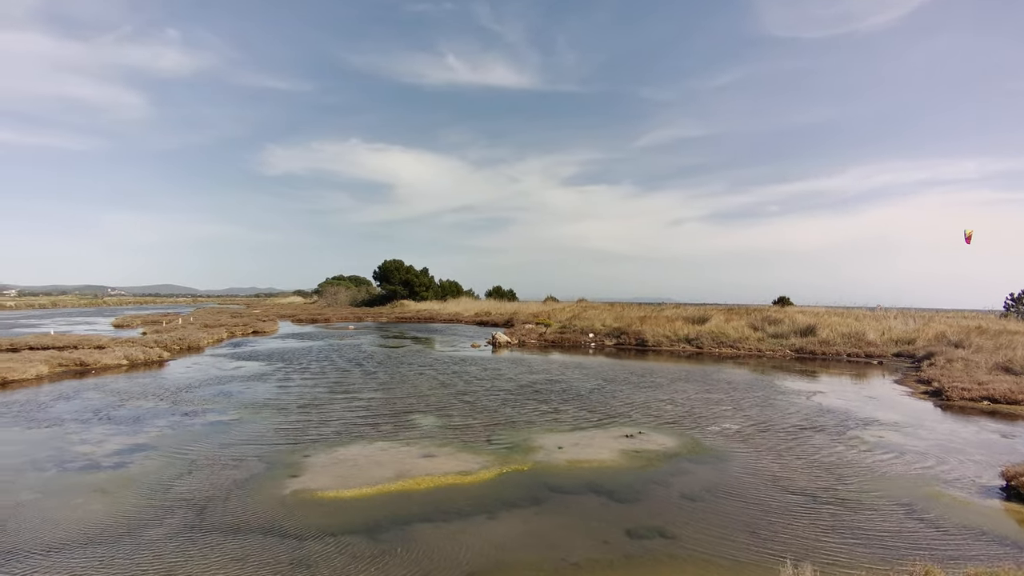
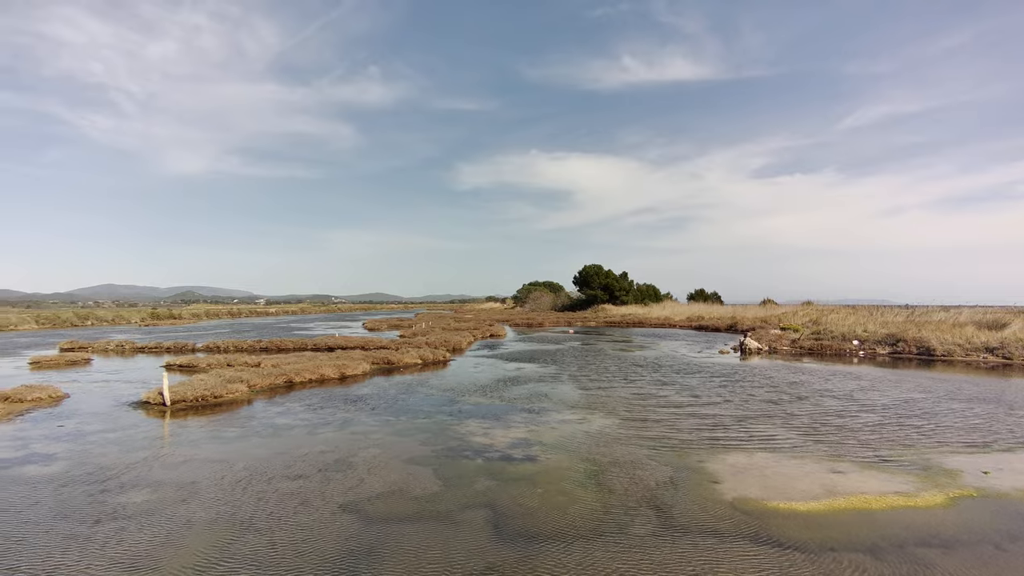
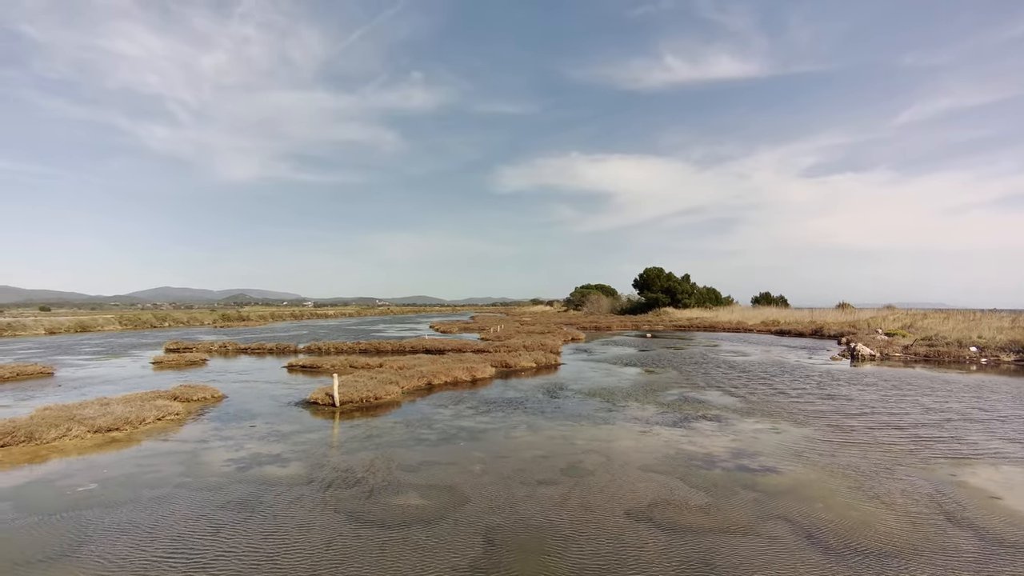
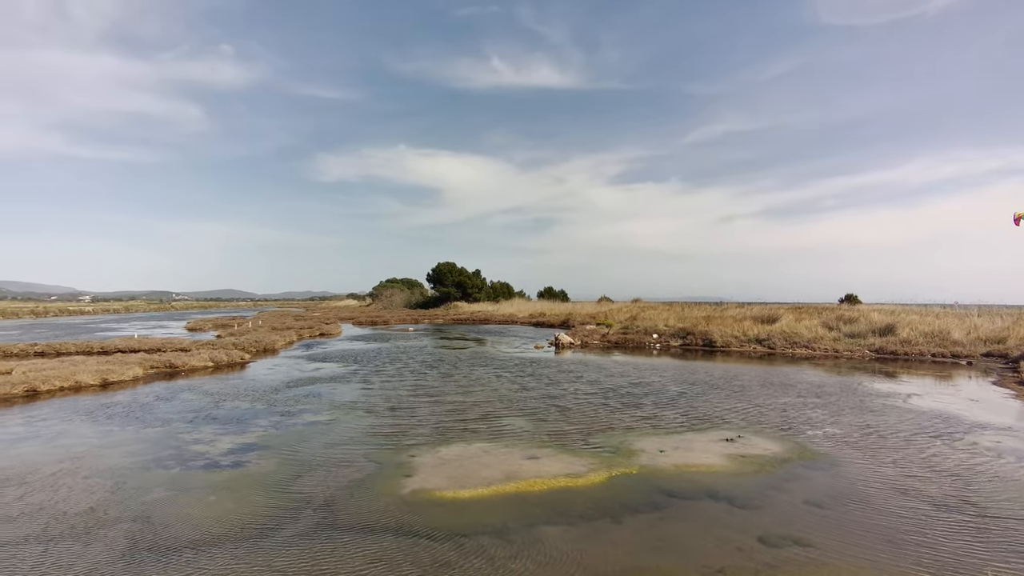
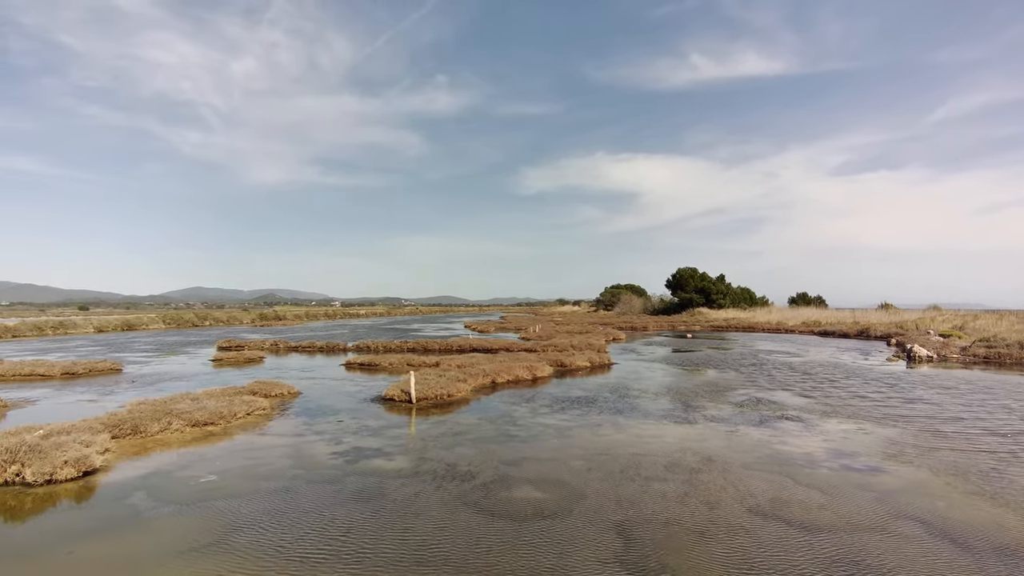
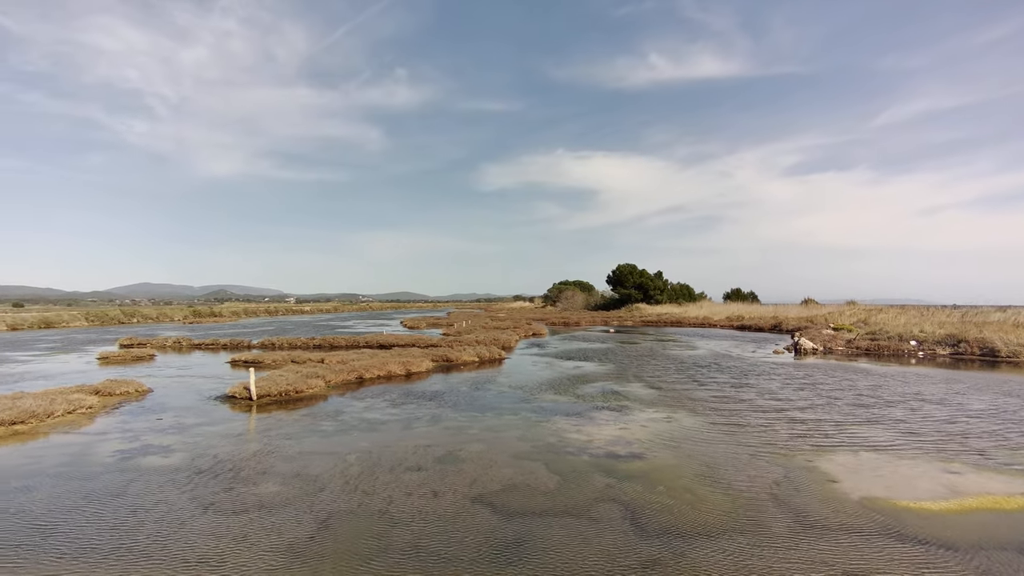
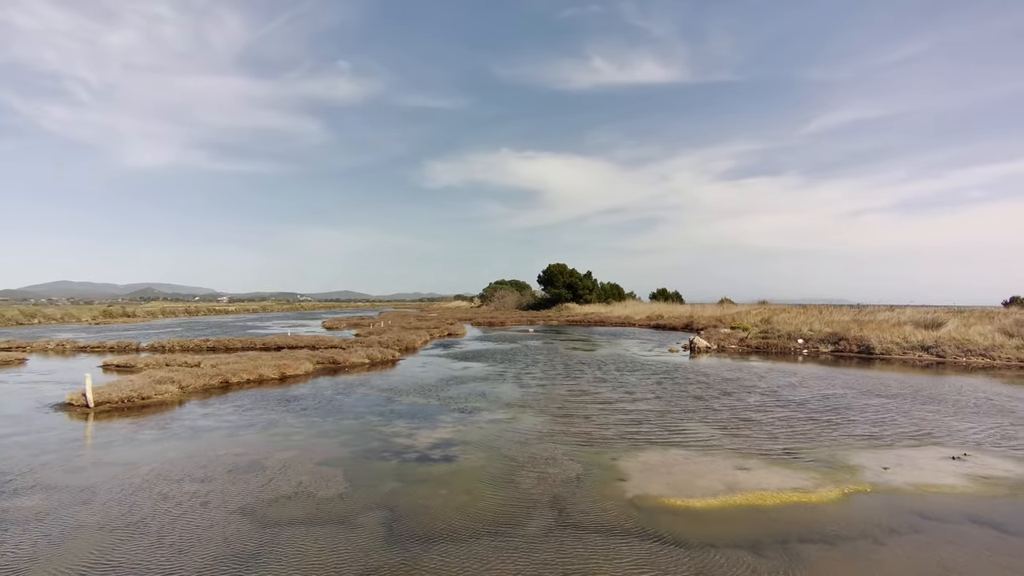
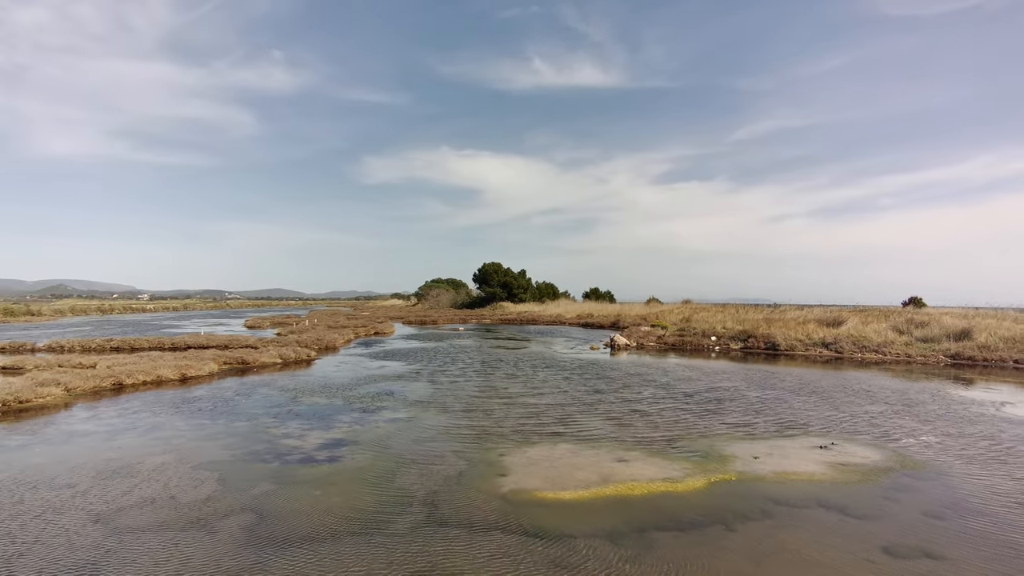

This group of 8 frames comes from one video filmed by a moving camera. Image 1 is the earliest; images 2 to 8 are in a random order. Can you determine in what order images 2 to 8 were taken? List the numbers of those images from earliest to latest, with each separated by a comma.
4, 8, 7, 2, 6, 3, 5
